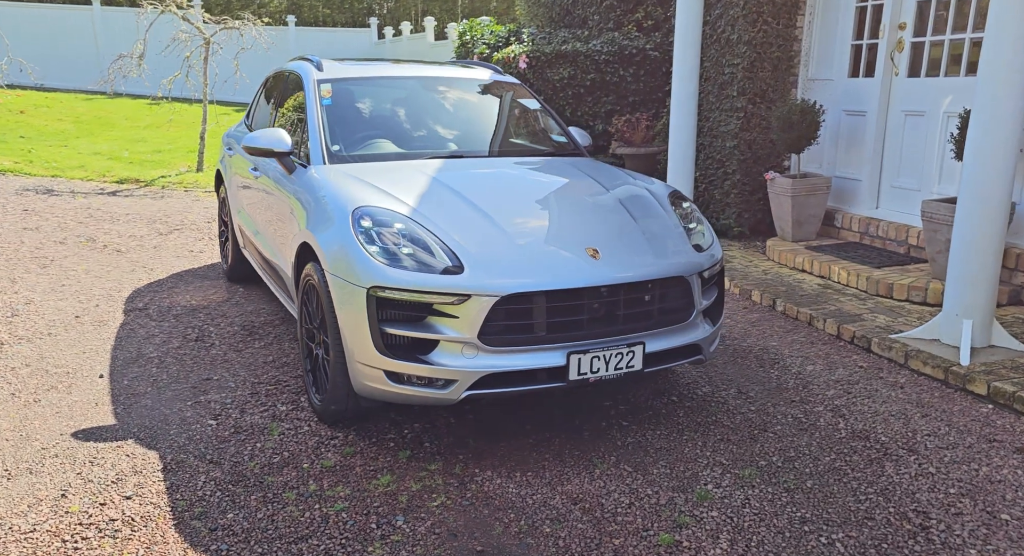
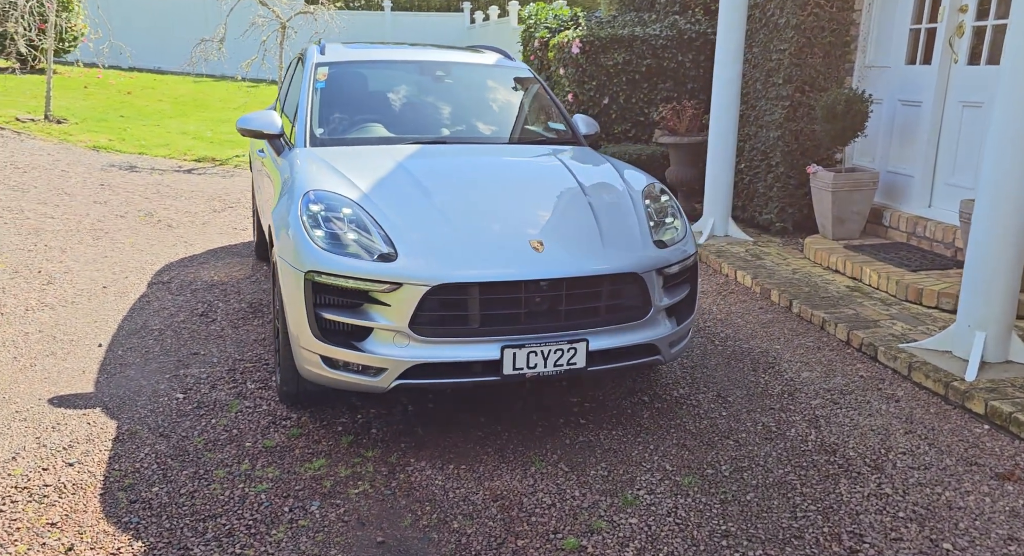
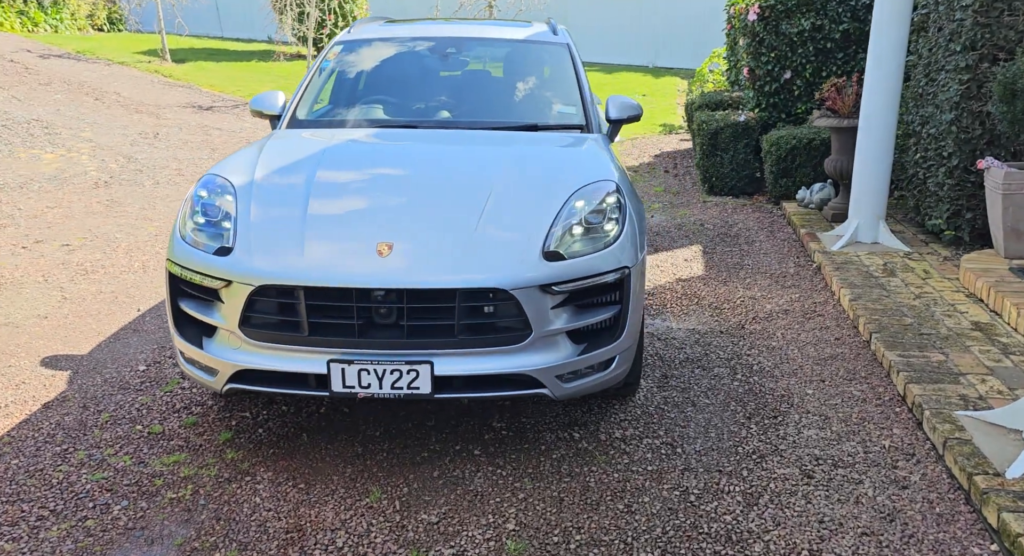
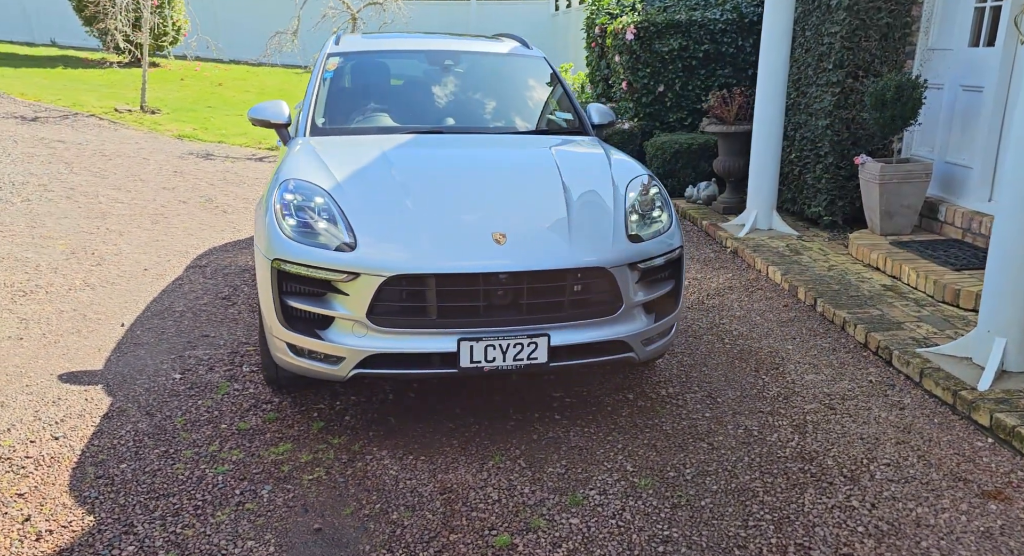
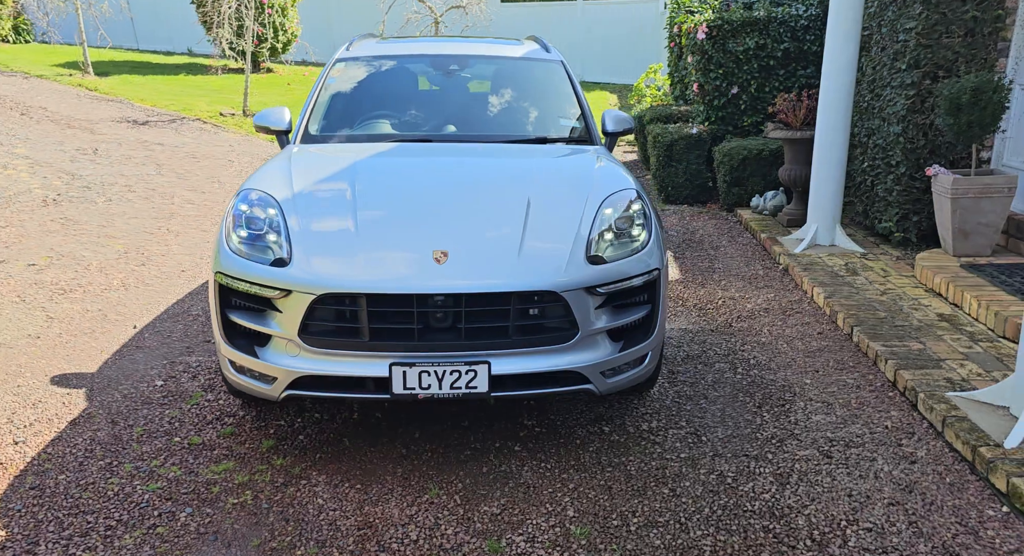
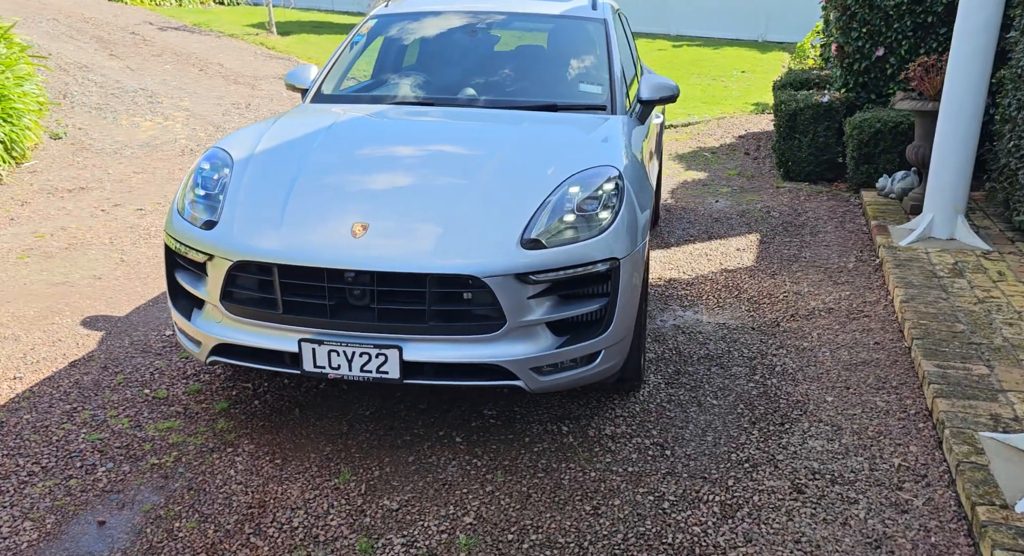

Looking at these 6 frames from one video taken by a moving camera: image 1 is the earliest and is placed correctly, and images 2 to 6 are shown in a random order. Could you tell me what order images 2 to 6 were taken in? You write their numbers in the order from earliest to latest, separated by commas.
2, 4, 5, 3, 6
